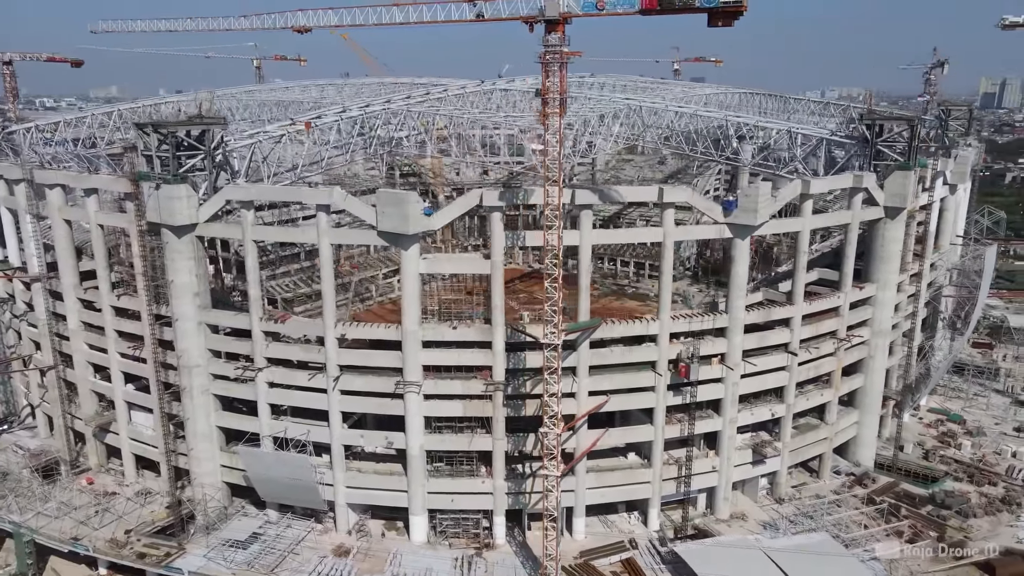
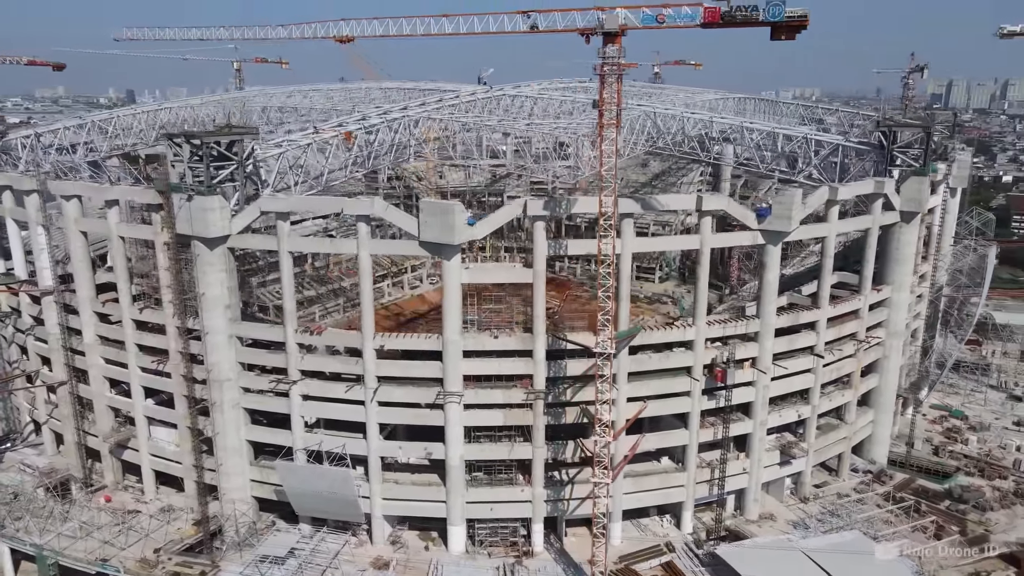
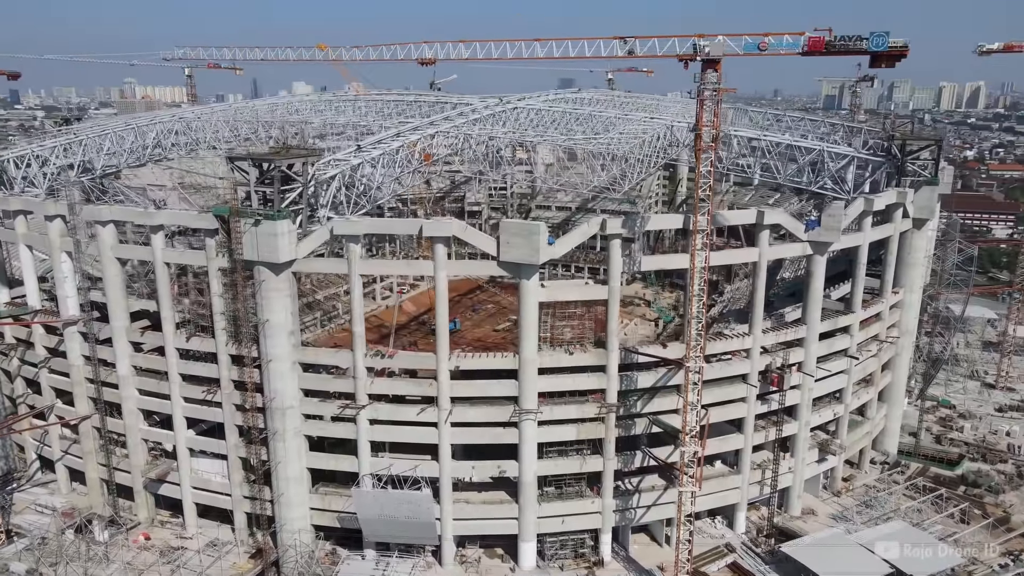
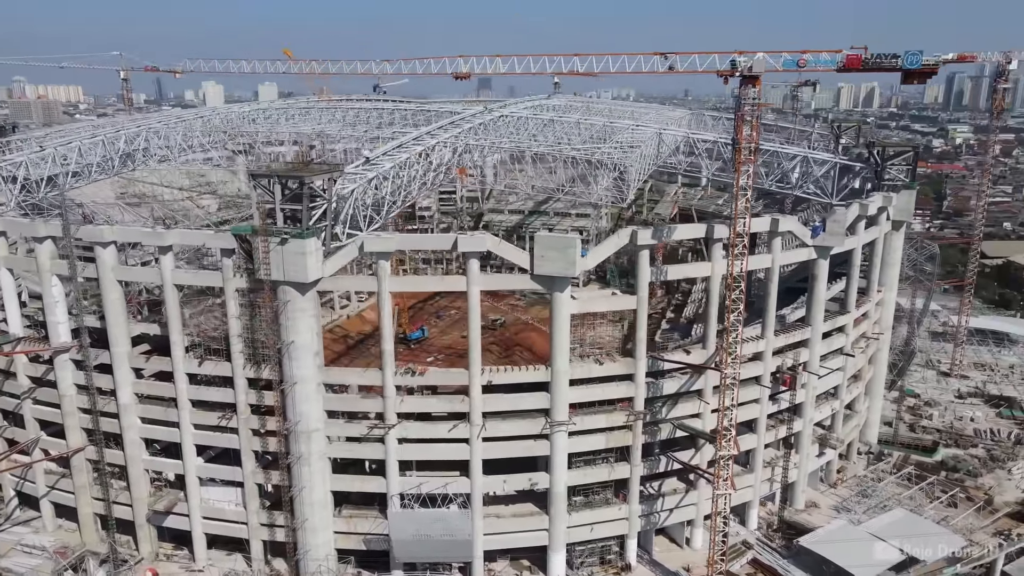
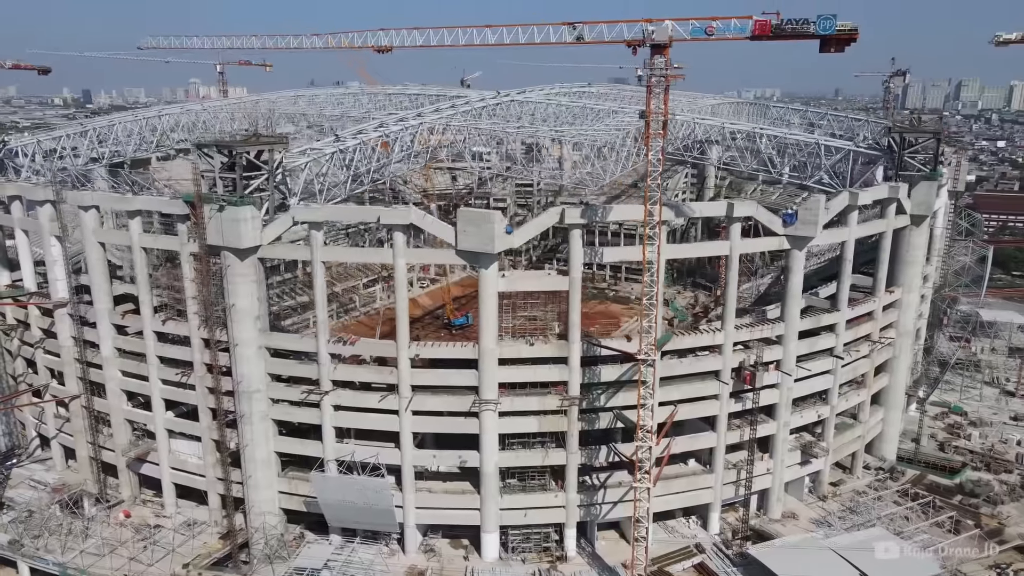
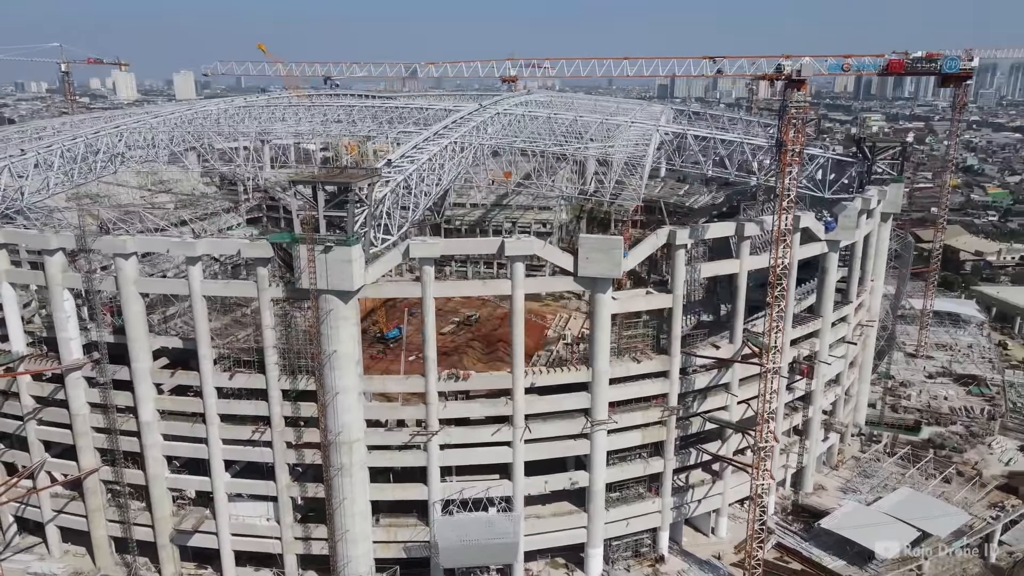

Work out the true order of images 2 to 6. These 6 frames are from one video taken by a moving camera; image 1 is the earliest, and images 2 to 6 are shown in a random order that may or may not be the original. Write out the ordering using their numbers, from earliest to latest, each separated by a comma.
2, 5, 3, 4, 6
